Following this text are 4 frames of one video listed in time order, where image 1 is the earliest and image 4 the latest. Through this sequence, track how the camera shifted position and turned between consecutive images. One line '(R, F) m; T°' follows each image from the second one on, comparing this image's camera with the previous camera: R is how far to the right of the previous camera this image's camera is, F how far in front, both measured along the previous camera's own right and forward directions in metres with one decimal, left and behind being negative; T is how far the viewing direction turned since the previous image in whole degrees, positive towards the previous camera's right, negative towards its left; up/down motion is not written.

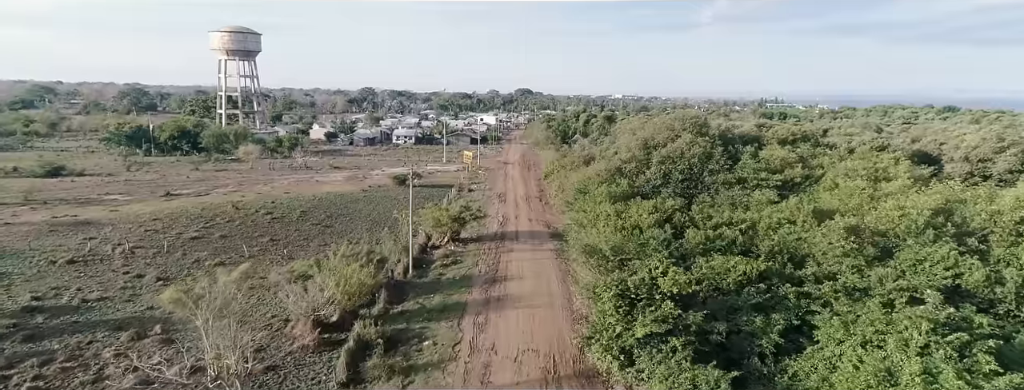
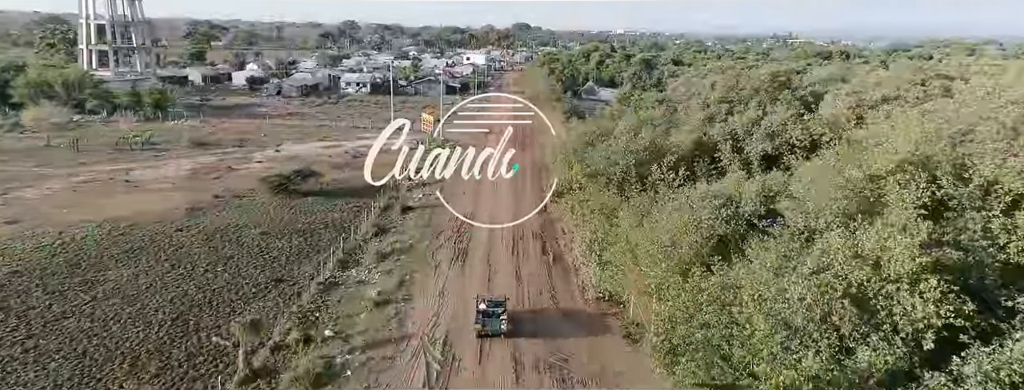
(-0.2, +4.3) m; 0°
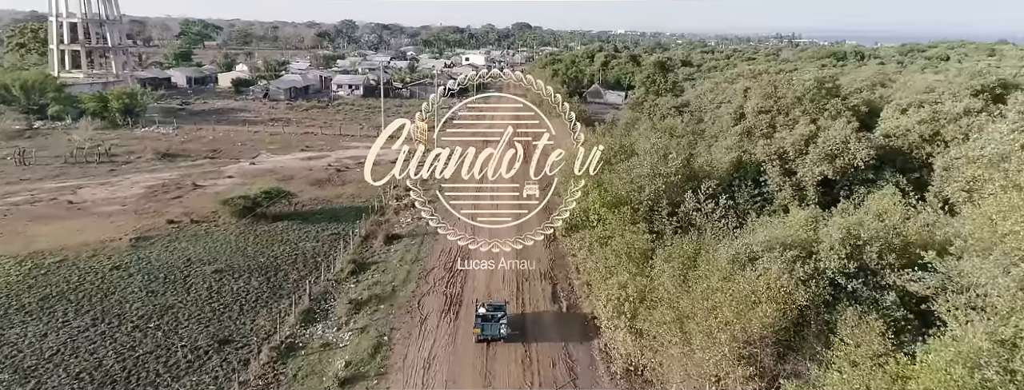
(-0.1, +3.0) m; 0°
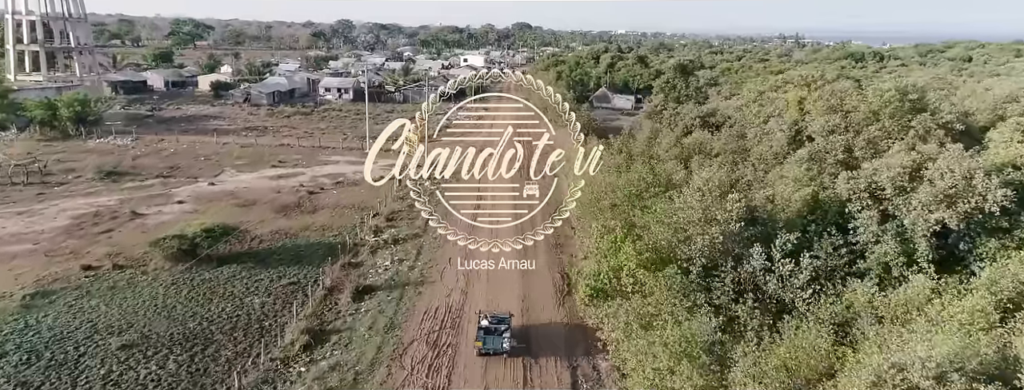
(-0.1, +3.7) m; 0°
